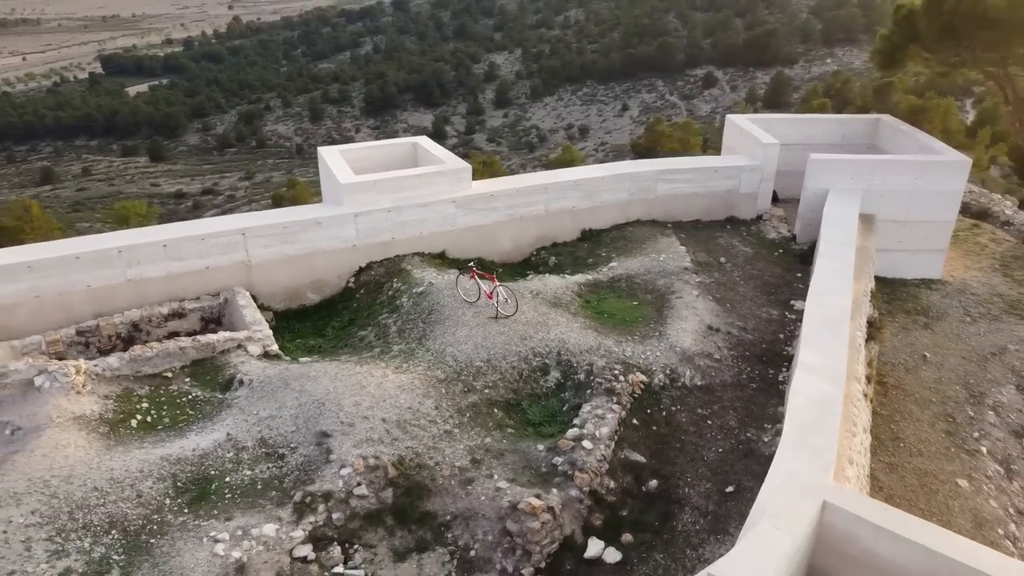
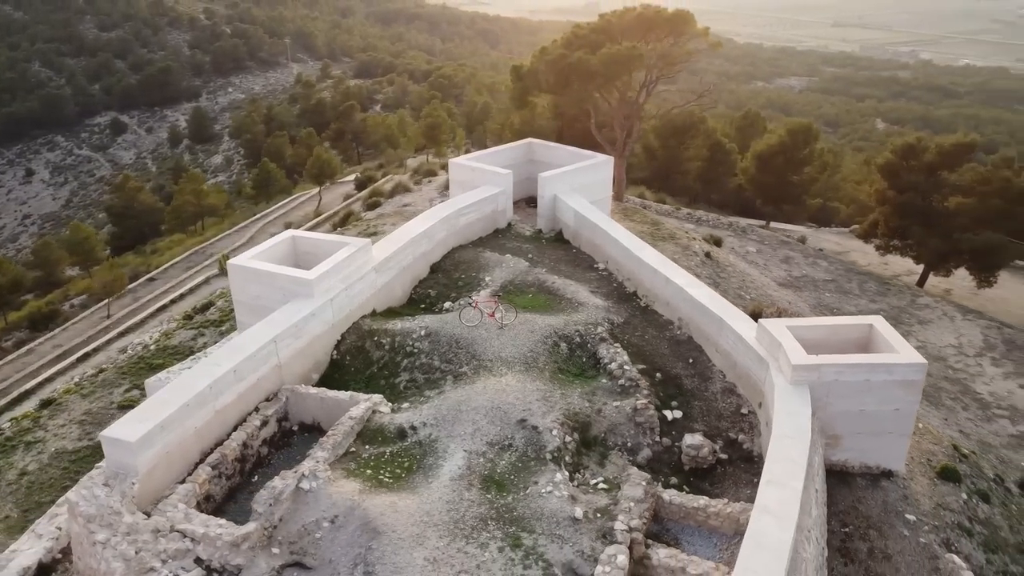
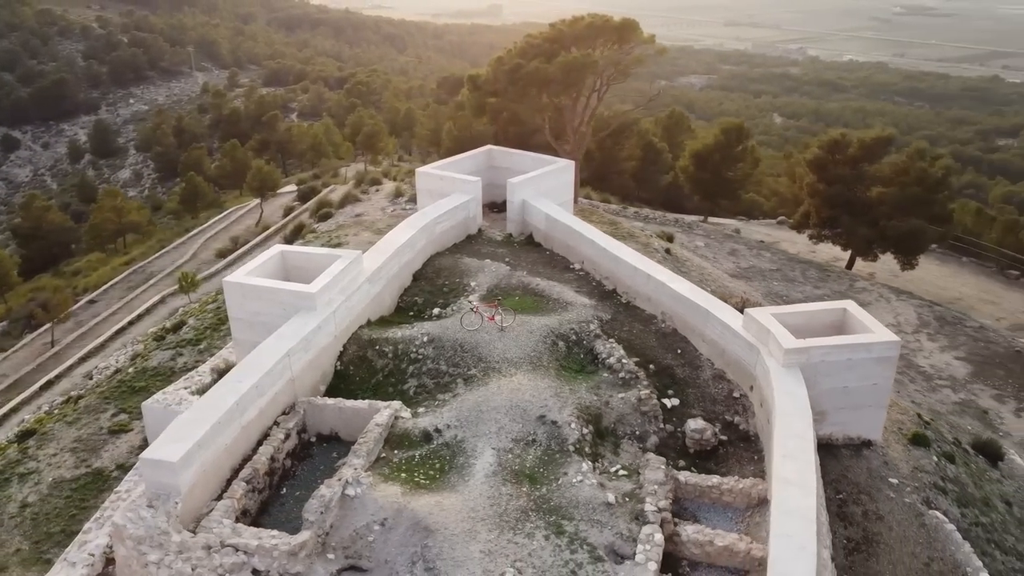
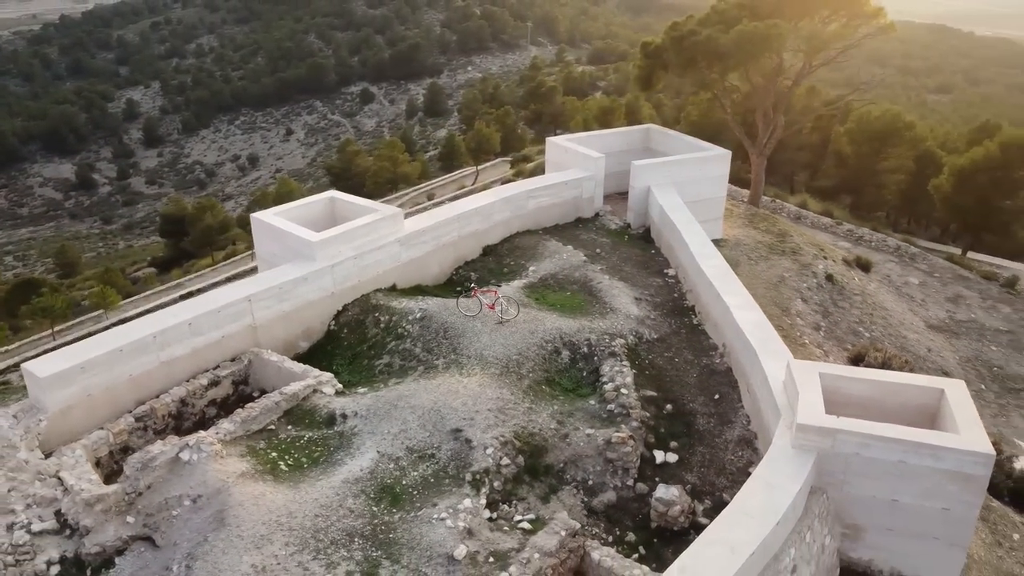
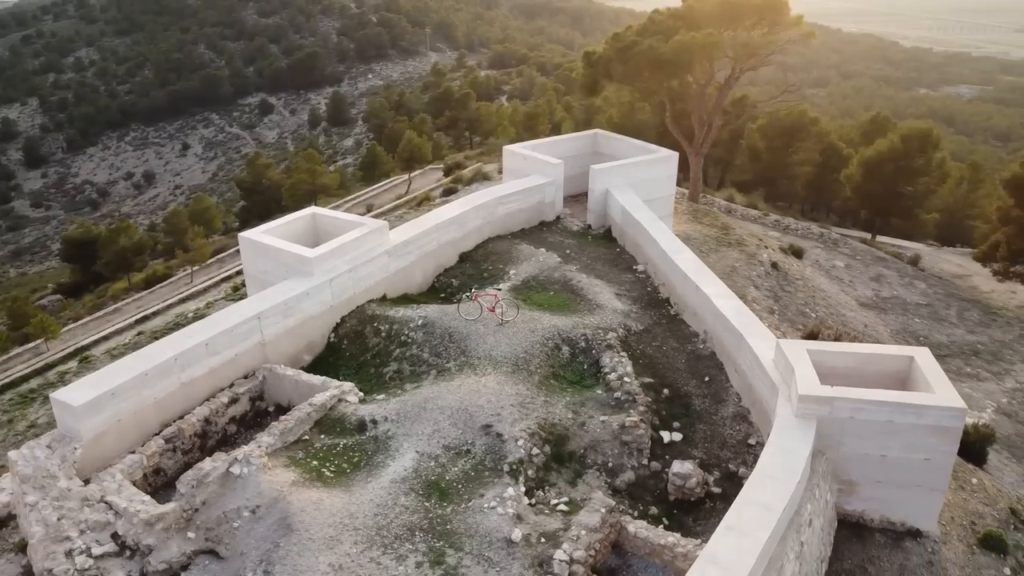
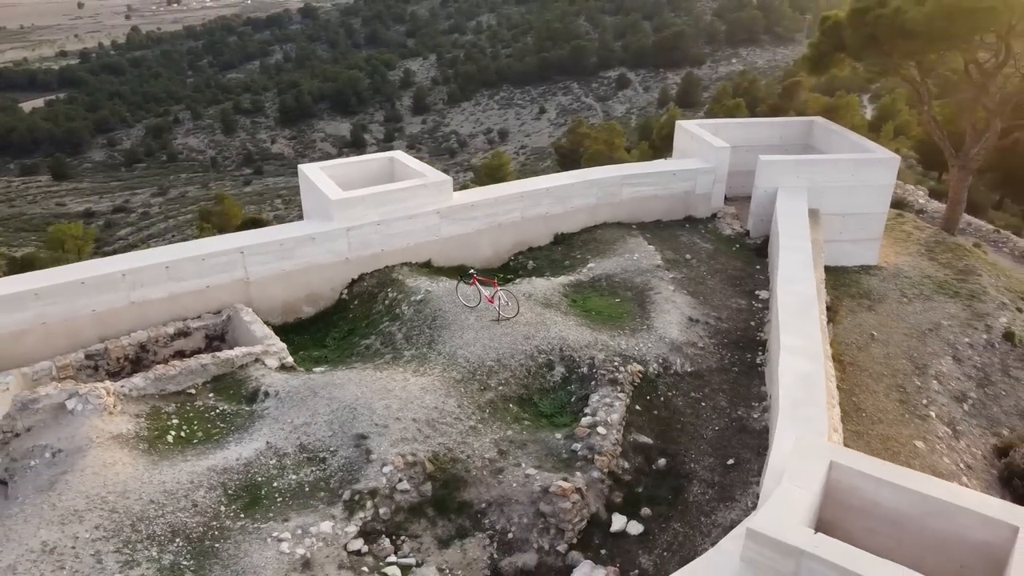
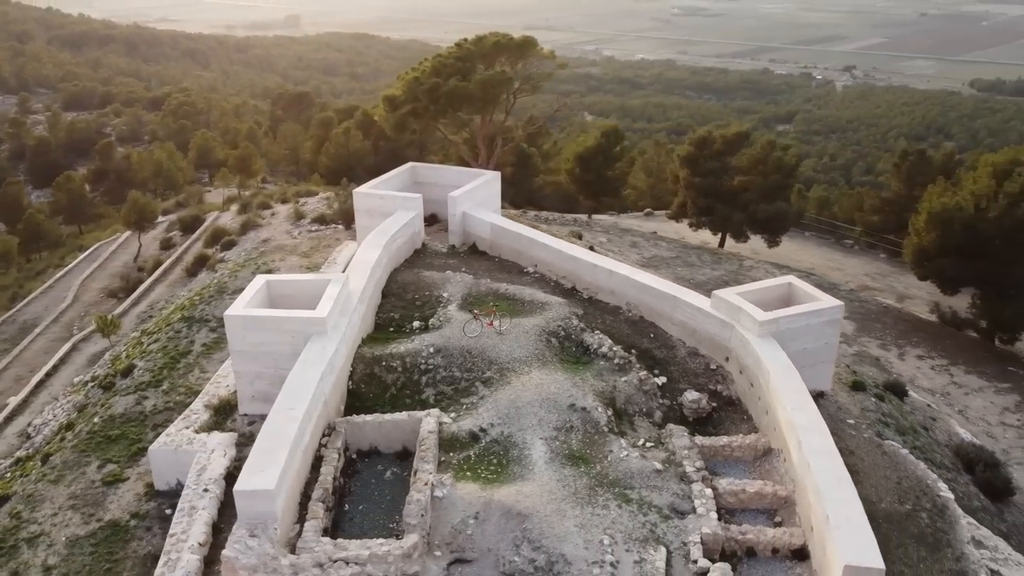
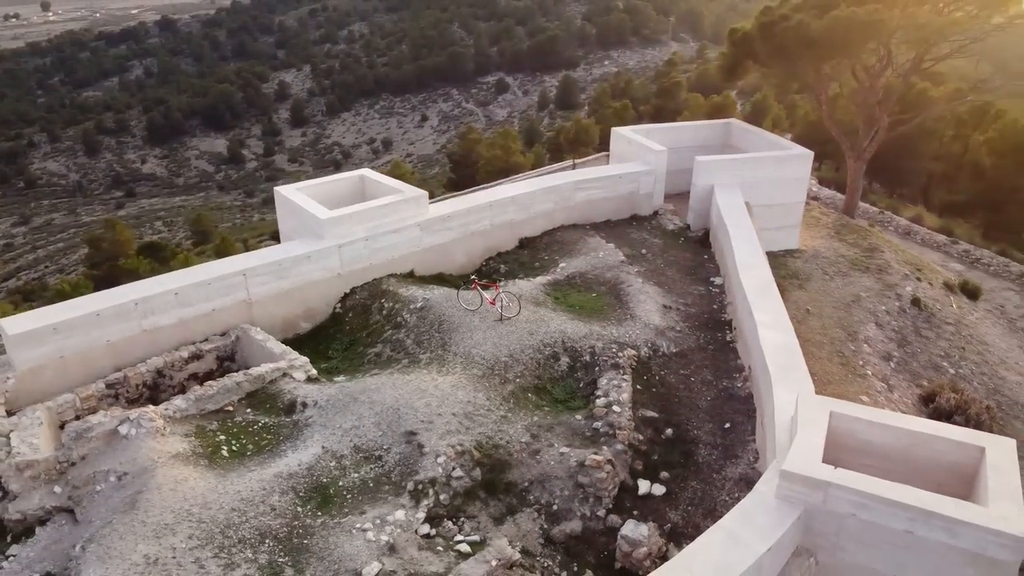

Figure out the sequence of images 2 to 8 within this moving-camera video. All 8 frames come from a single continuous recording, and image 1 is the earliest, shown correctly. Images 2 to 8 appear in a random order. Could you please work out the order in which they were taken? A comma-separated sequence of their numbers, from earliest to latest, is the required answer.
6, 8, 4, 5, 2, 3, 7
